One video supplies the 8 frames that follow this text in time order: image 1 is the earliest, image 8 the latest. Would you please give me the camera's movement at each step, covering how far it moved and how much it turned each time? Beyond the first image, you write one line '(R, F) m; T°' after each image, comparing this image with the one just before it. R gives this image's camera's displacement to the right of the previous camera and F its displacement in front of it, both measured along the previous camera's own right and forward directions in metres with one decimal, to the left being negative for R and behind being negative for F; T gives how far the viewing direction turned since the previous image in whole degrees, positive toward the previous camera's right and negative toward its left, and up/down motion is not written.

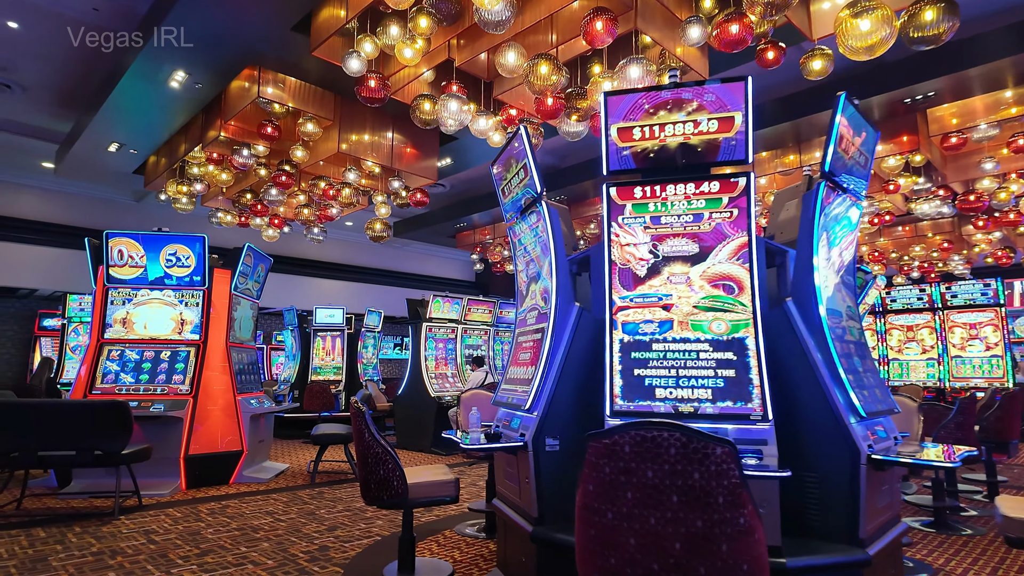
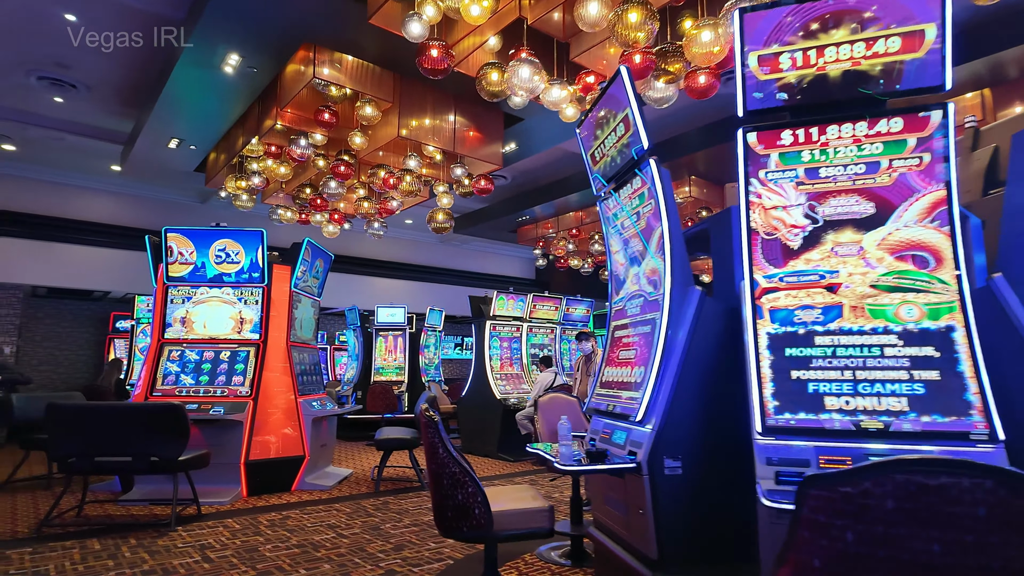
(-0.2, +0.5) m; -5°
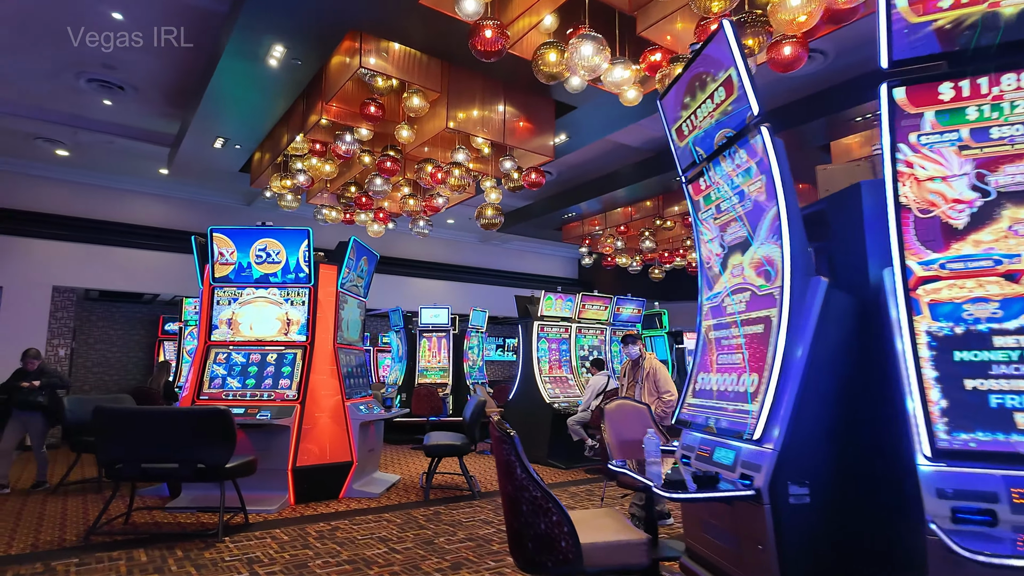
(-0.1, +0.3) m; -4°
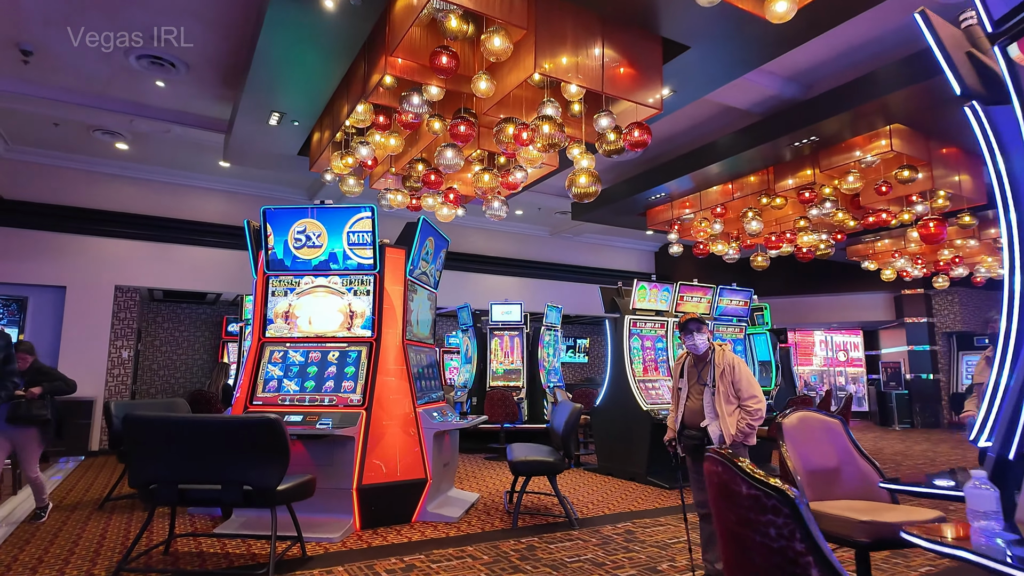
(-0.3, +0.8) m; -6°
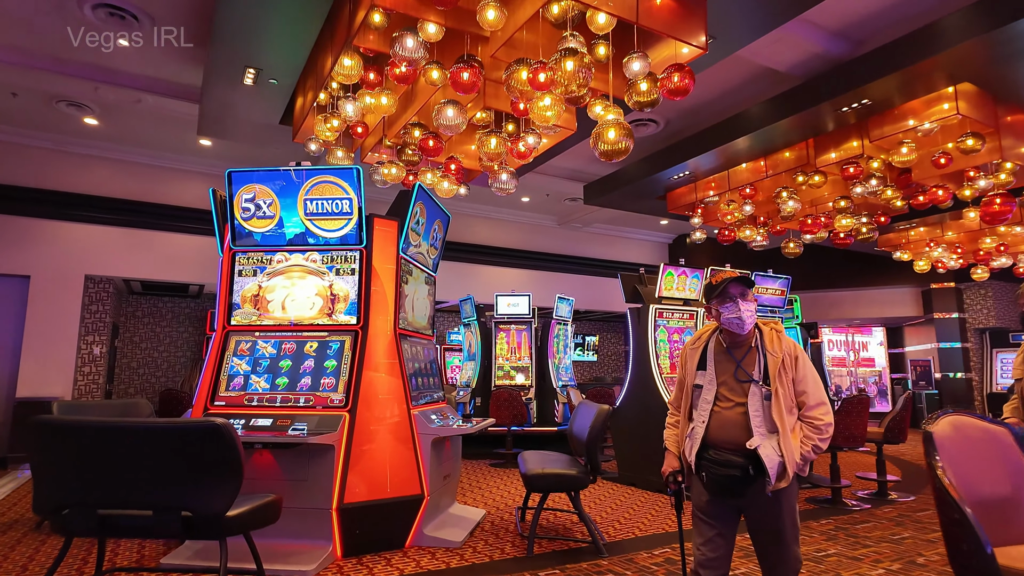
(-0.1, +0.7) m; 0°
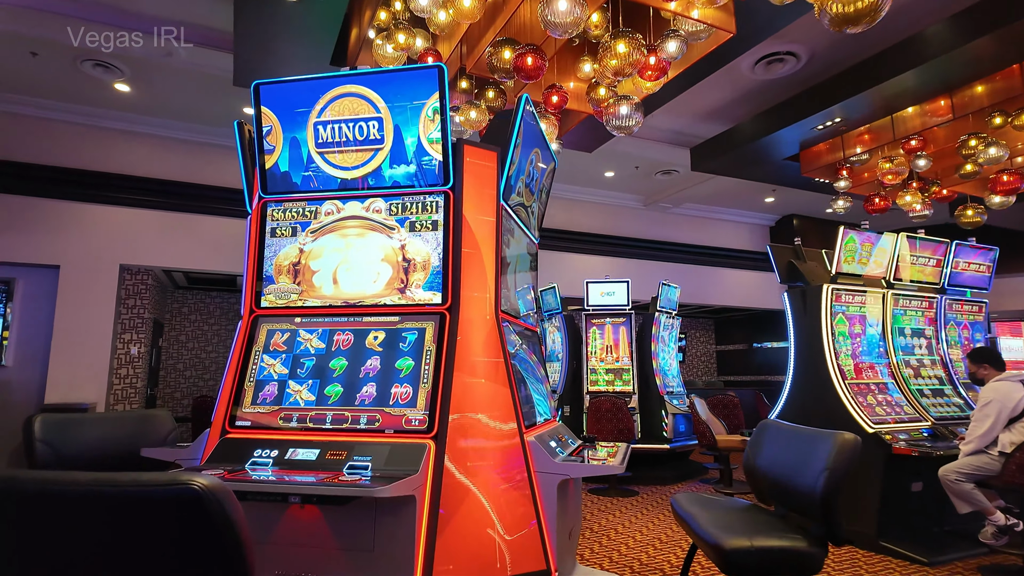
(-0.5, +1.3) m; -5°
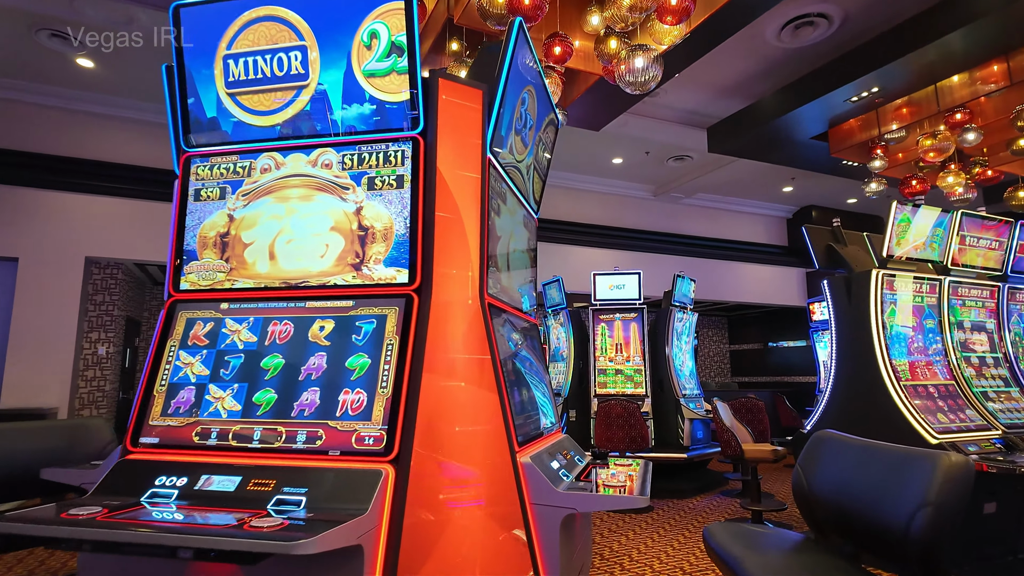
(+0.1, +0.6) m; 0°
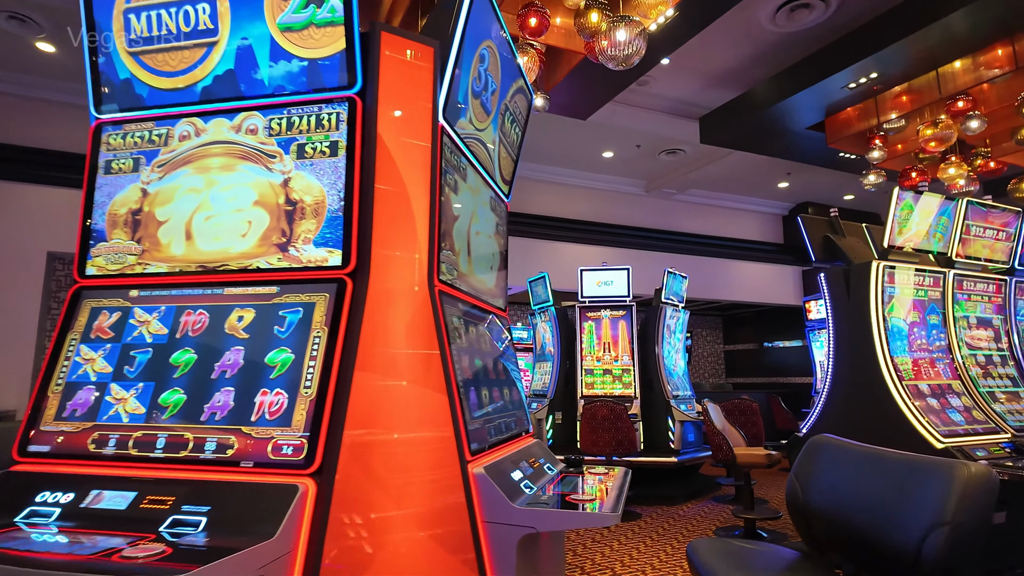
(+0.1, +0.2) m; 0°
